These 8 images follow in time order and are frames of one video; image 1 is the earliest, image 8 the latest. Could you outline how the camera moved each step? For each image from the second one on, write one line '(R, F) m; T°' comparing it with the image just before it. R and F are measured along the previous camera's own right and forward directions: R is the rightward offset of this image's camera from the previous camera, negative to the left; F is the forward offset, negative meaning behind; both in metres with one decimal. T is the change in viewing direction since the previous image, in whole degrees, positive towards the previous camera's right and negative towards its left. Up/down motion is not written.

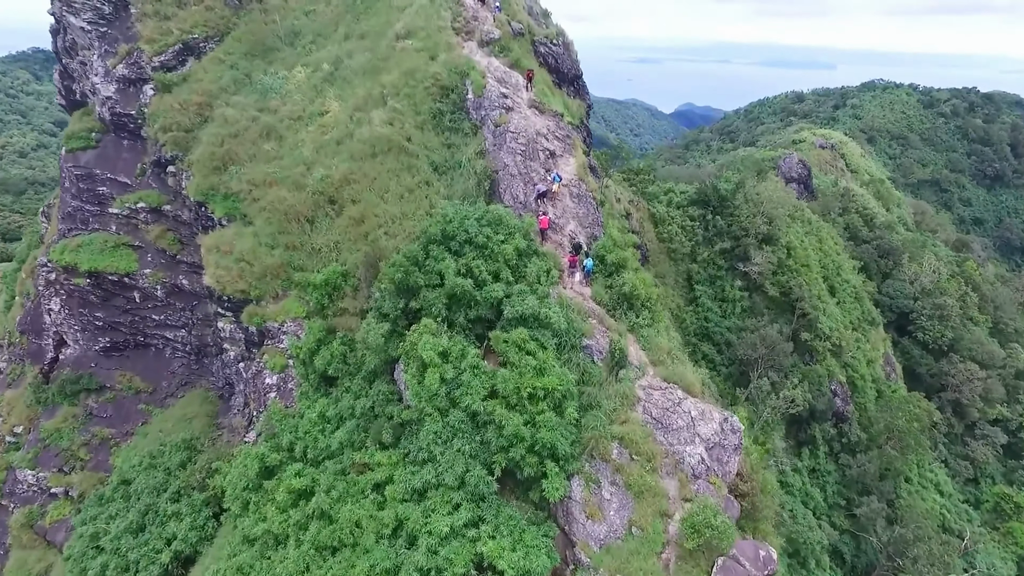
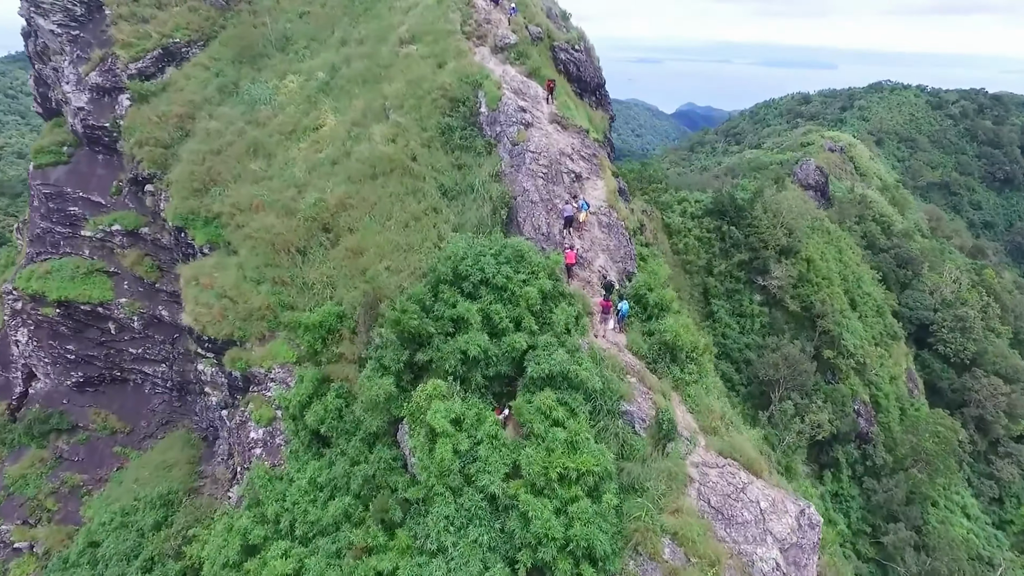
(-0.6, +3.0) m; 0°
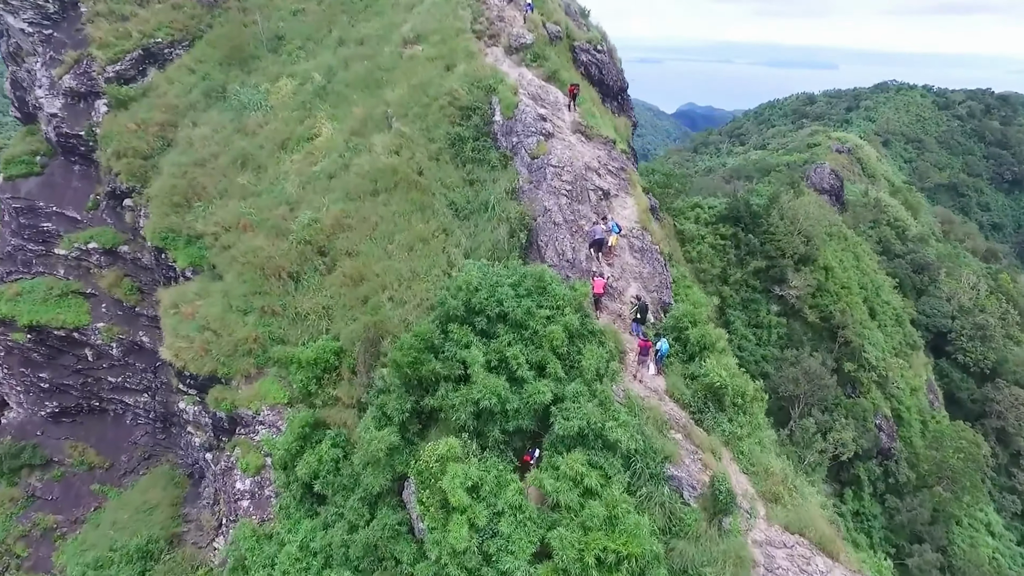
(-0.6, +2.4) m; 0°
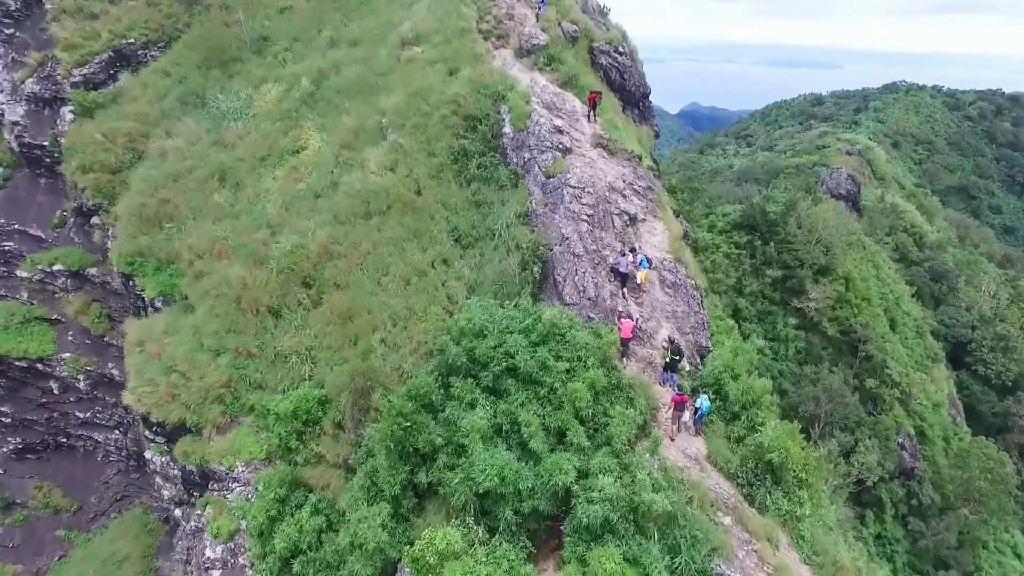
(-0.2, +2.5) m; 0°
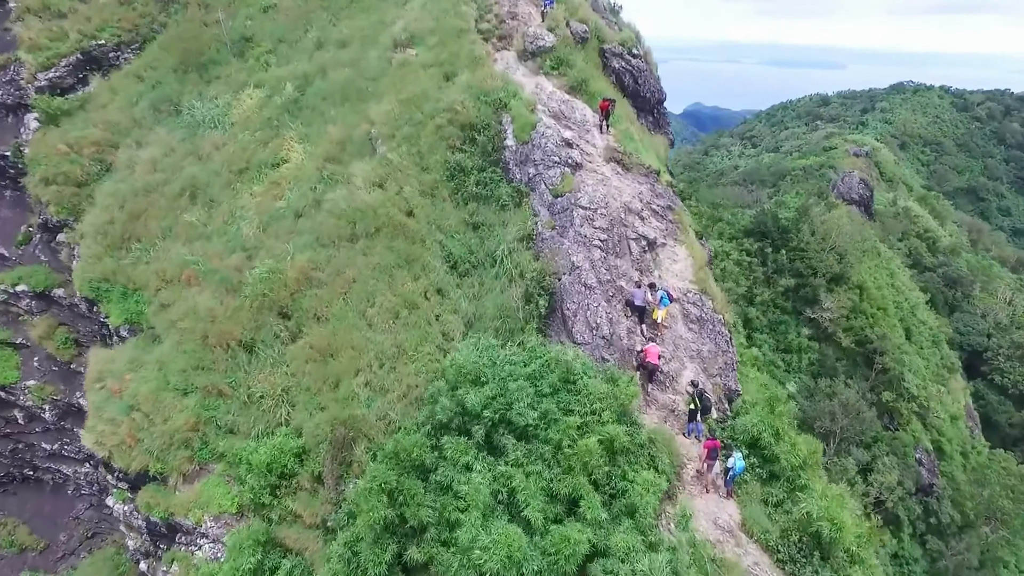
(0.0, +1.9) m; 0°
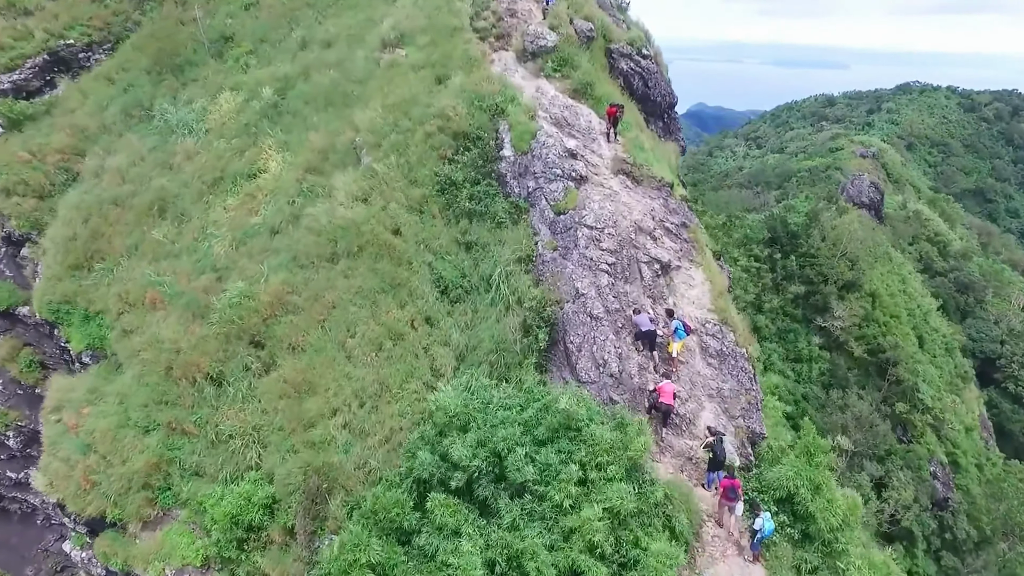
(+0.1, +1.5) m; 0°
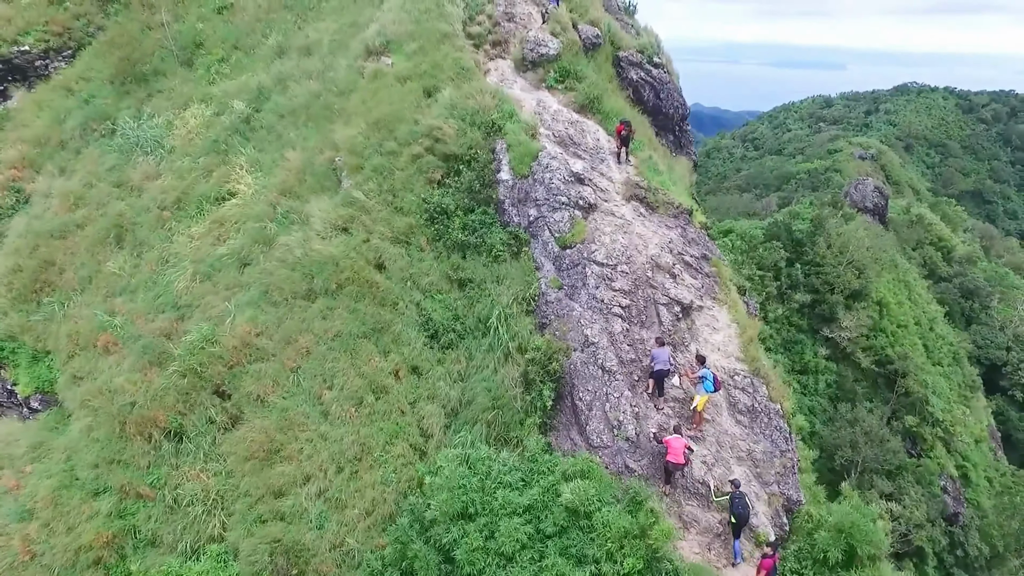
(0.0, +1.6) m; 0°
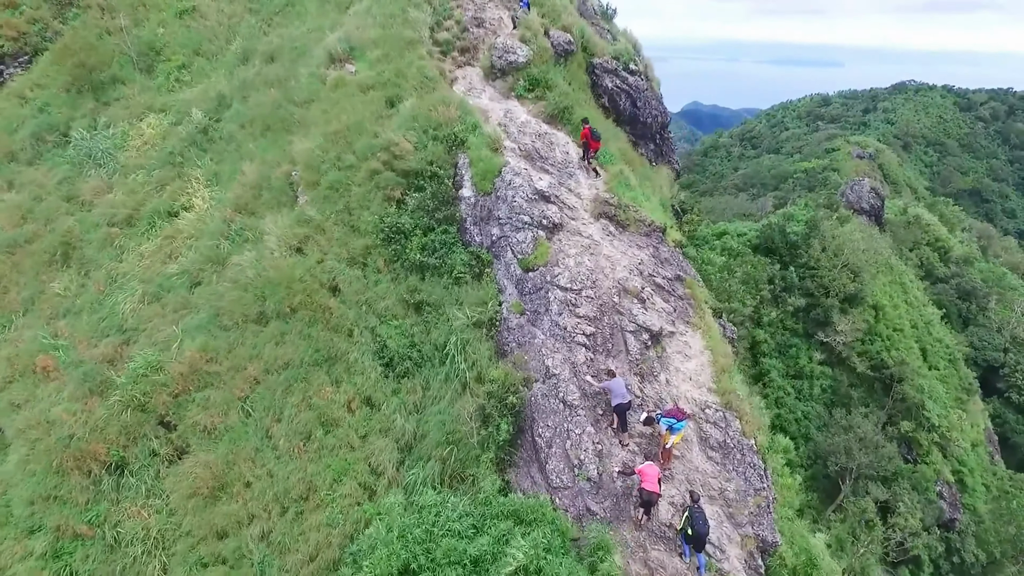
(+0.7, +0.7) m; 0°
